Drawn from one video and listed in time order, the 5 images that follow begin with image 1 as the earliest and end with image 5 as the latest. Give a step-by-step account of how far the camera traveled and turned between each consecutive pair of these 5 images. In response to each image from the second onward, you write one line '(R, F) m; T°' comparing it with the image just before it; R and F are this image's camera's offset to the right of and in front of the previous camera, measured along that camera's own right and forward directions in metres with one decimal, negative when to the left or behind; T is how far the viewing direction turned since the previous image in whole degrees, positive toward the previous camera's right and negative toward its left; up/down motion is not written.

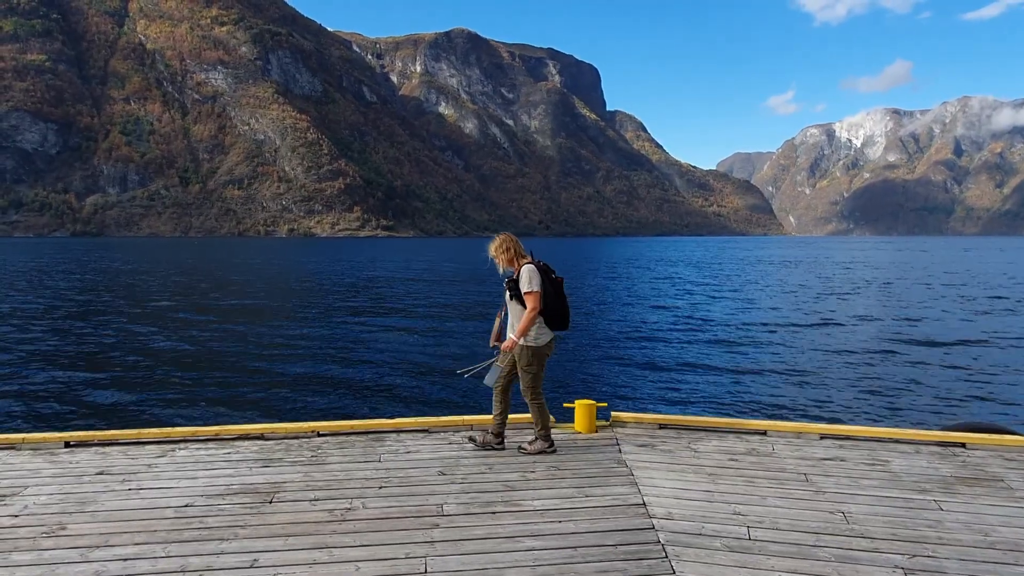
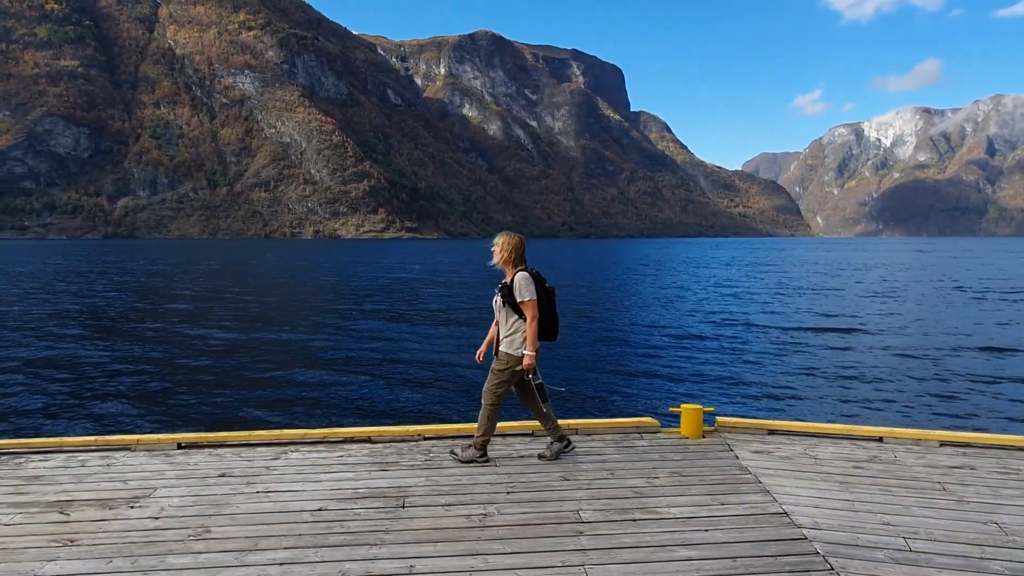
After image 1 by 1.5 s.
(-0.8, +0.1) m; -2°
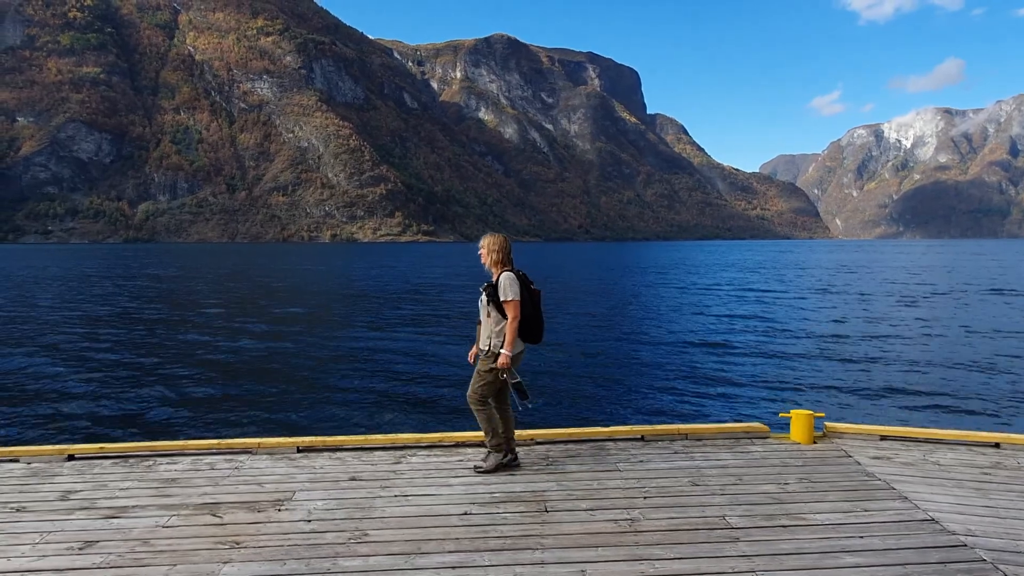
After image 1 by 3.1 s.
(-1.0, 0.0) m; -1°
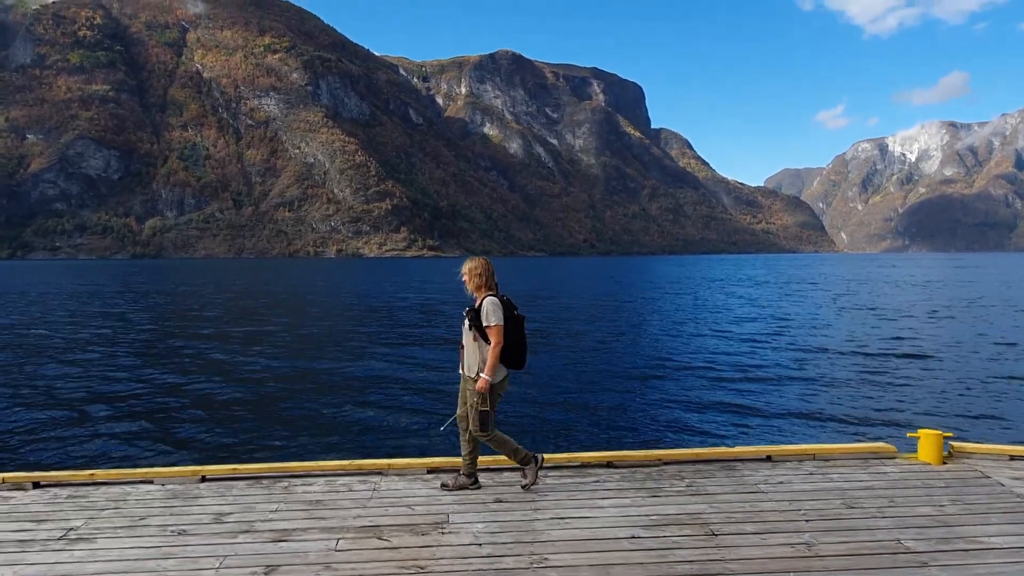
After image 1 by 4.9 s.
(-1.2, 0.0) m; 0°
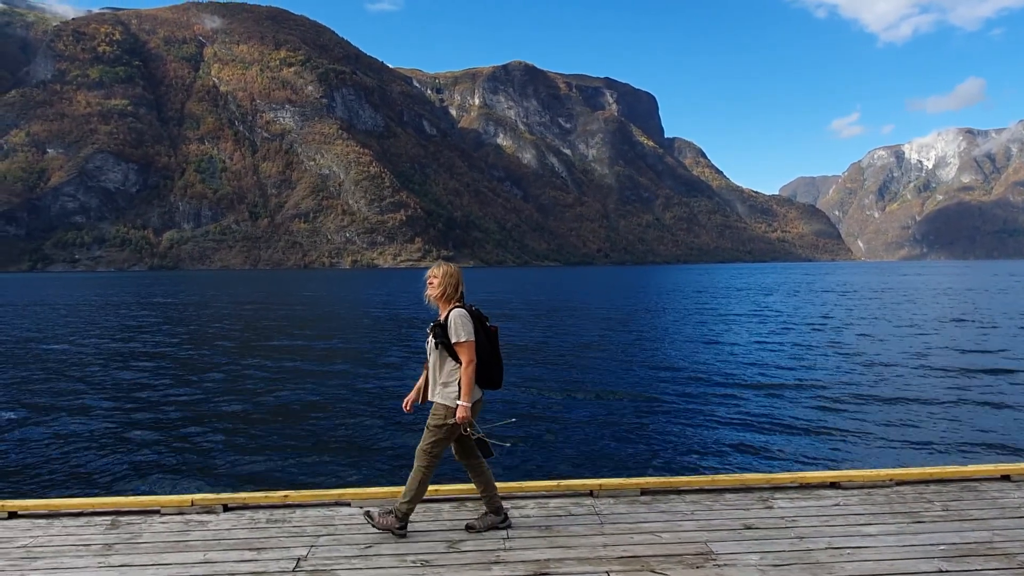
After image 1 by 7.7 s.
(-1.8, +0.5) m; -1°
